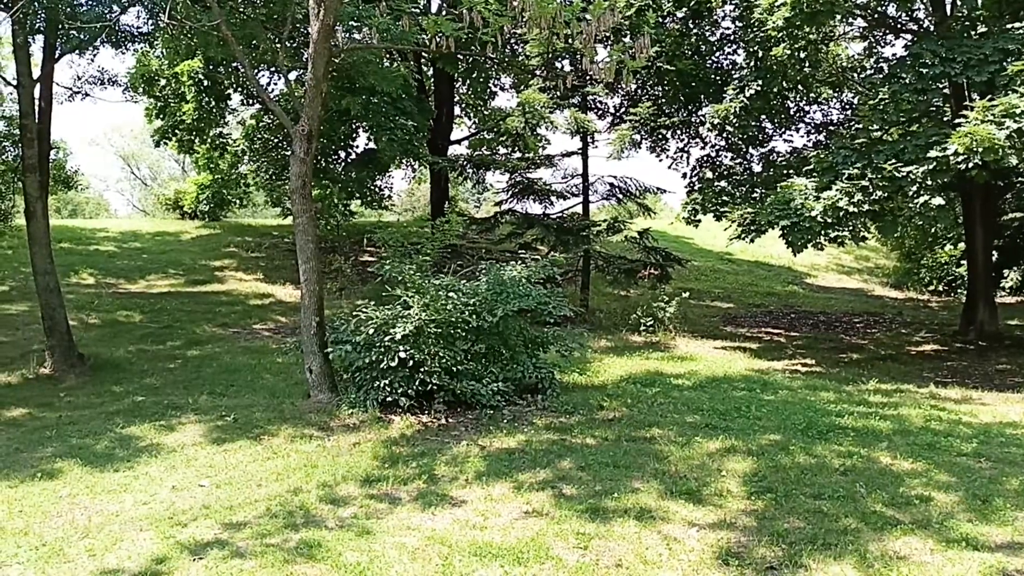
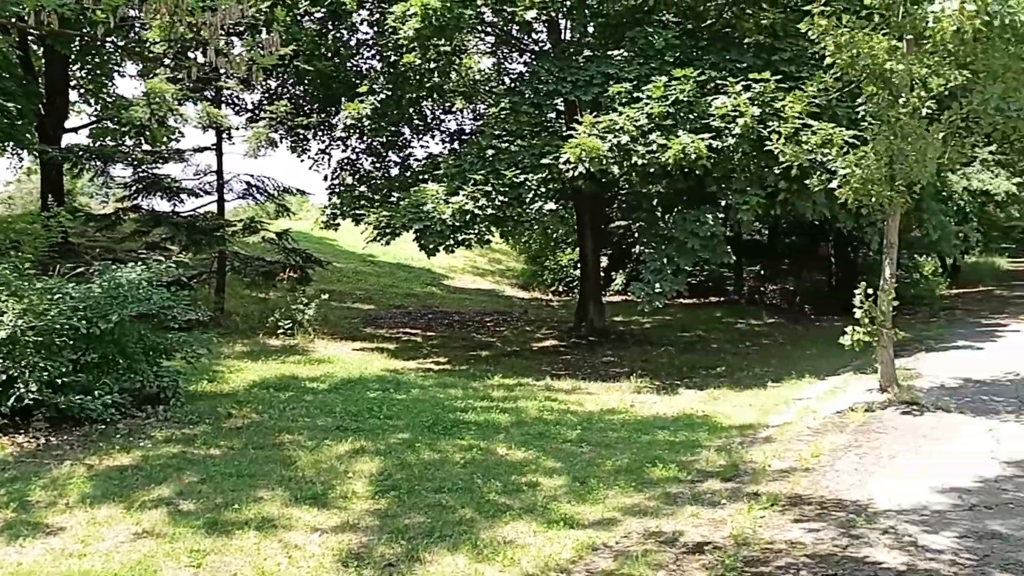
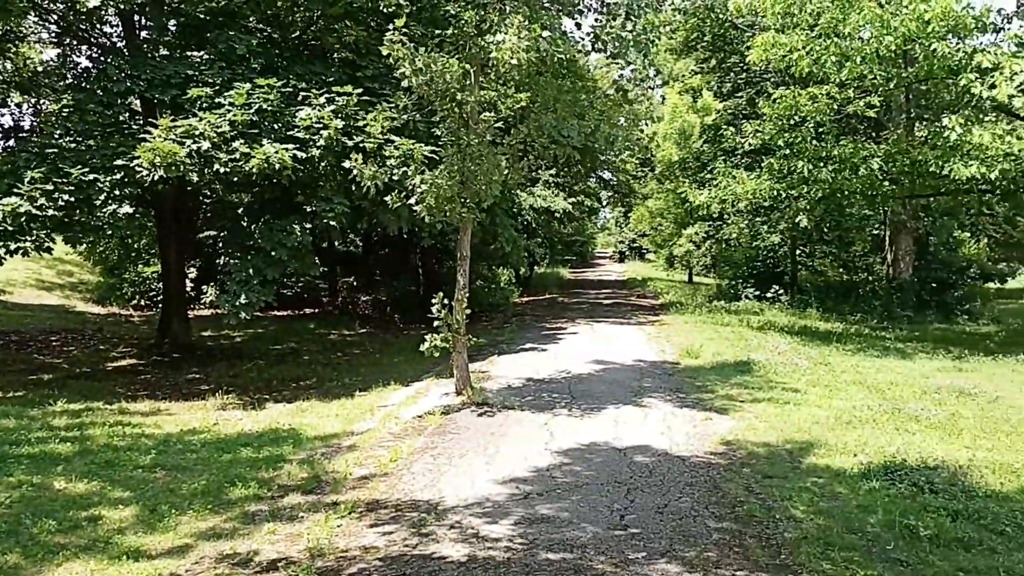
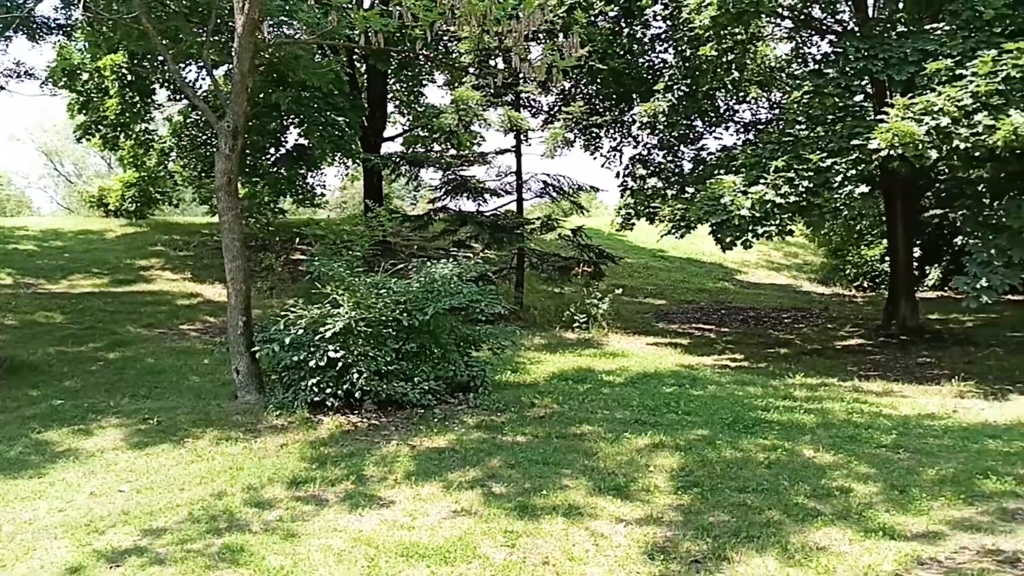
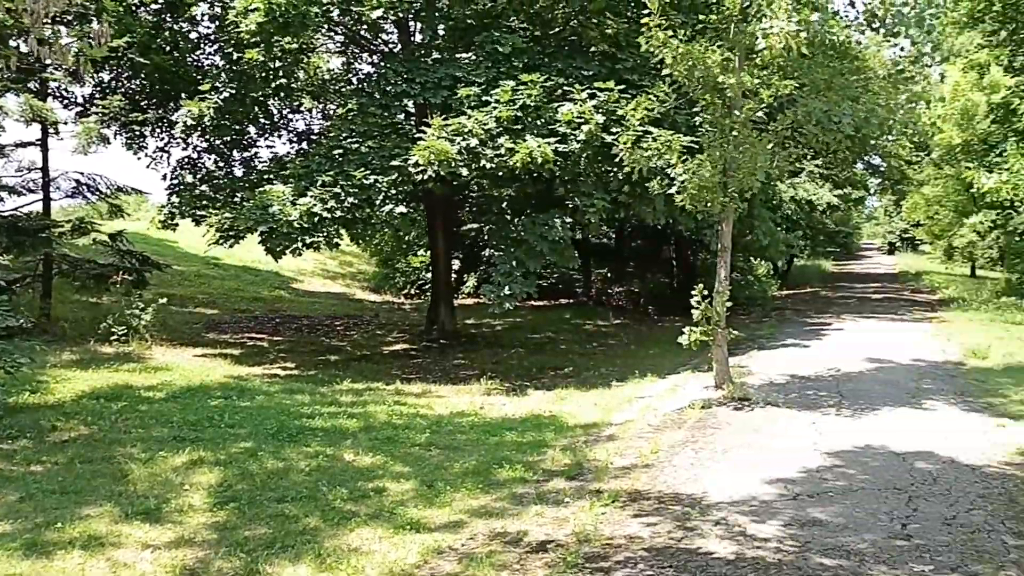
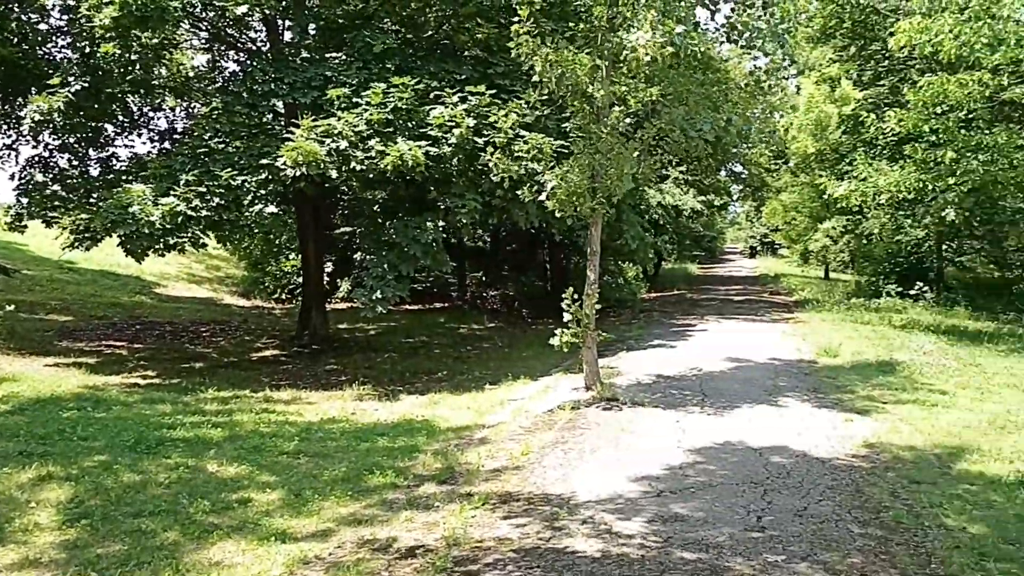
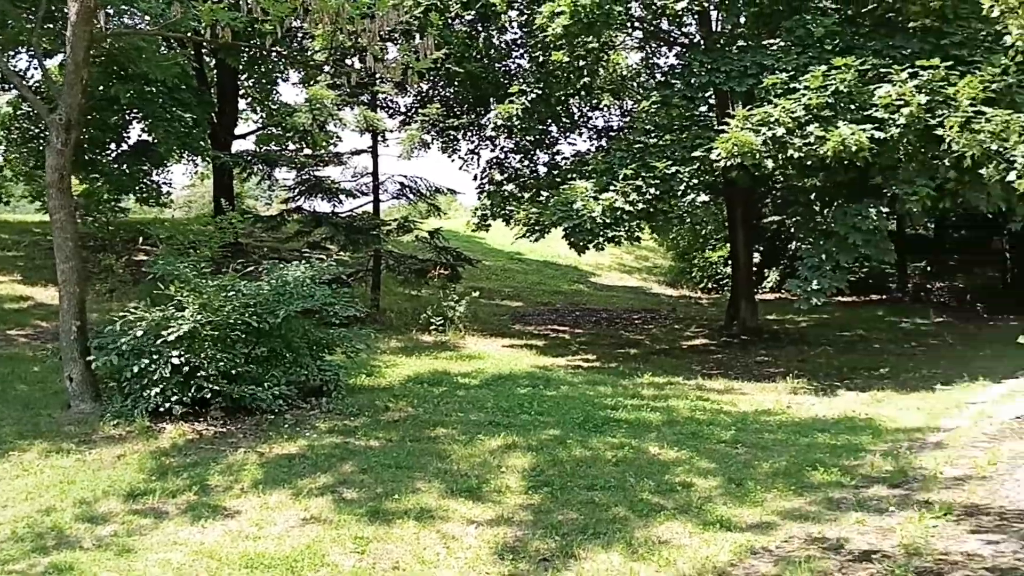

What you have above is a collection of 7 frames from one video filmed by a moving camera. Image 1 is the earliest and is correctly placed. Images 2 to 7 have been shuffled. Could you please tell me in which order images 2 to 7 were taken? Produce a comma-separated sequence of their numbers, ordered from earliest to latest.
4, 7, 2, 5, 6, 3
